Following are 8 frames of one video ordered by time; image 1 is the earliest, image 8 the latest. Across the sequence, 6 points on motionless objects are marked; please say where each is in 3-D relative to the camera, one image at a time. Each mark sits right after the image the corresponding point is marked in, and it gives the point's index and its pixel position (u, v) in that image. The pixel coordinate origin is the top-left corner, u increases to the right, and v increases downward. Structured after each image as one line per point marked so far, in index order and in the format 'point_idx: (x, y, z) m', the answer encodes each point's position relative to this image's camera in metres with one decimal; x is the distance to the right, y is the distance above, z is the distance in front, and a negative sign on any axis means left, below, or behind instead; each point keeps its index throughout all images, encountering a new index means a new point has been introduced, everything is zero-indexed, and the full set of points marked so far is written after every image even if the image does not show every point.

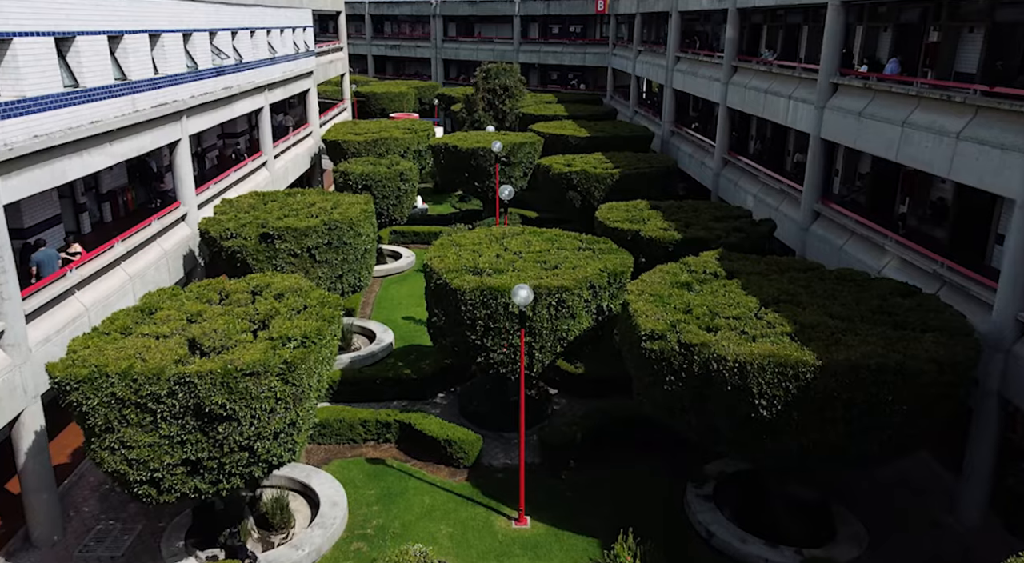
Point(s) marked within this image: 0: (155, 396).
0: (-5.3, -1.7, +12.5) m
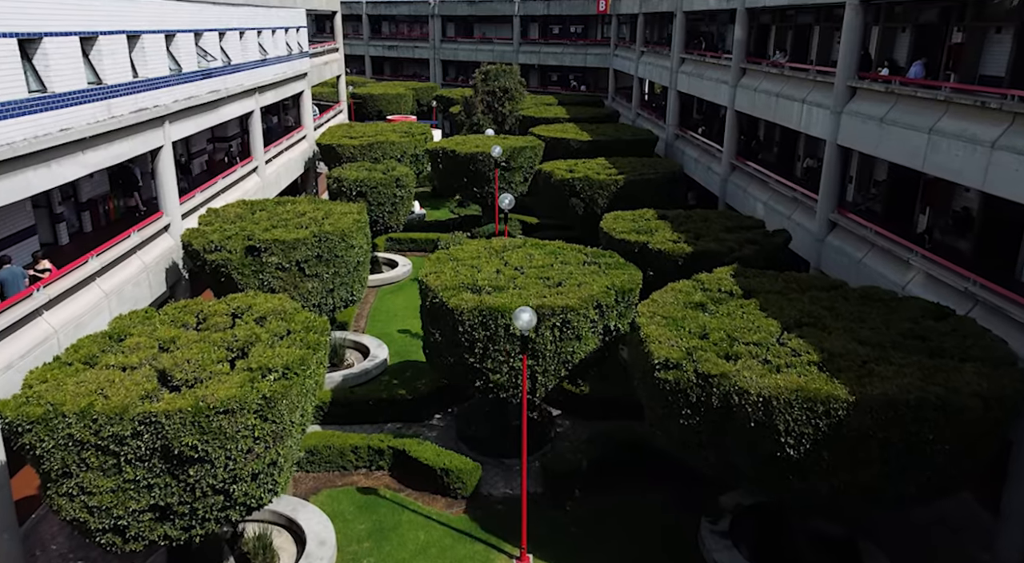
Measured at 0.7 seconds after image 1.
0: (-5.3, -2.1, +11.3) m
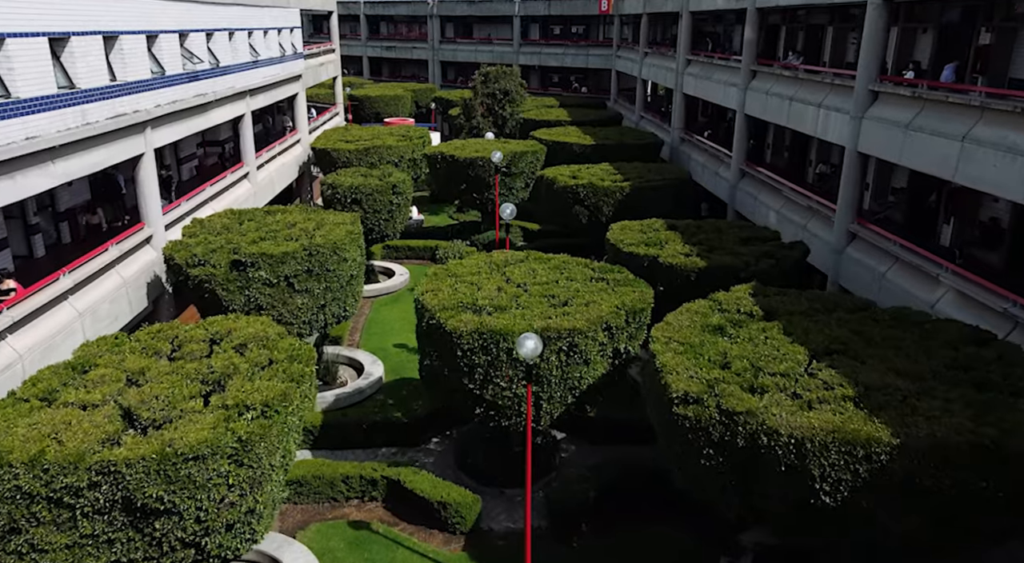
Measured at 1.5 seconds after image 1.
0: (-5.2, -2.5, +10.1) m
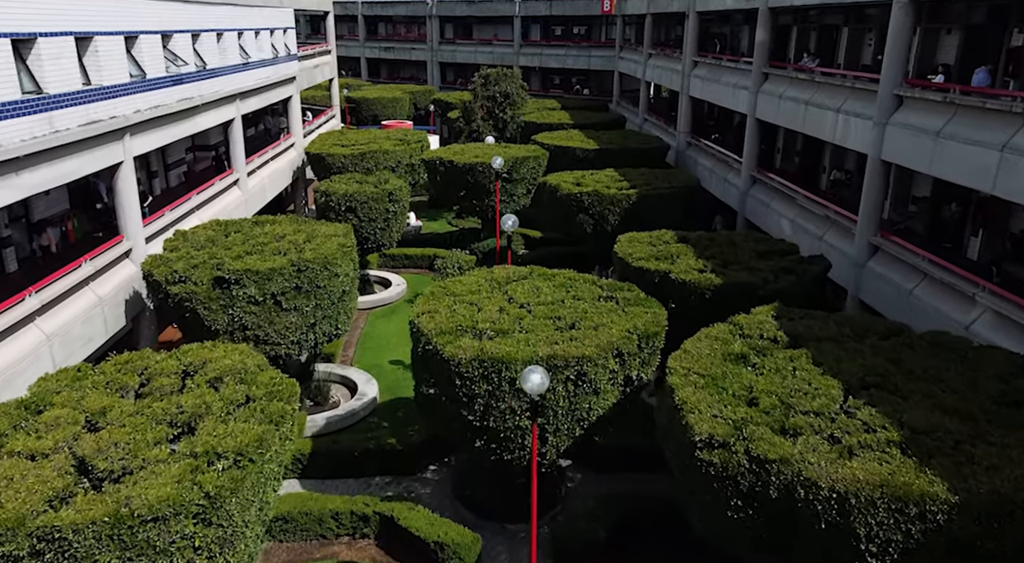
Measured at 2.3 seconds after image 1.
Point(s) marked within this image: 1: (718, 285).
0: (-5.2, -2.9, +8.8) m
1: (+4.5, -0.1, +18.5) m
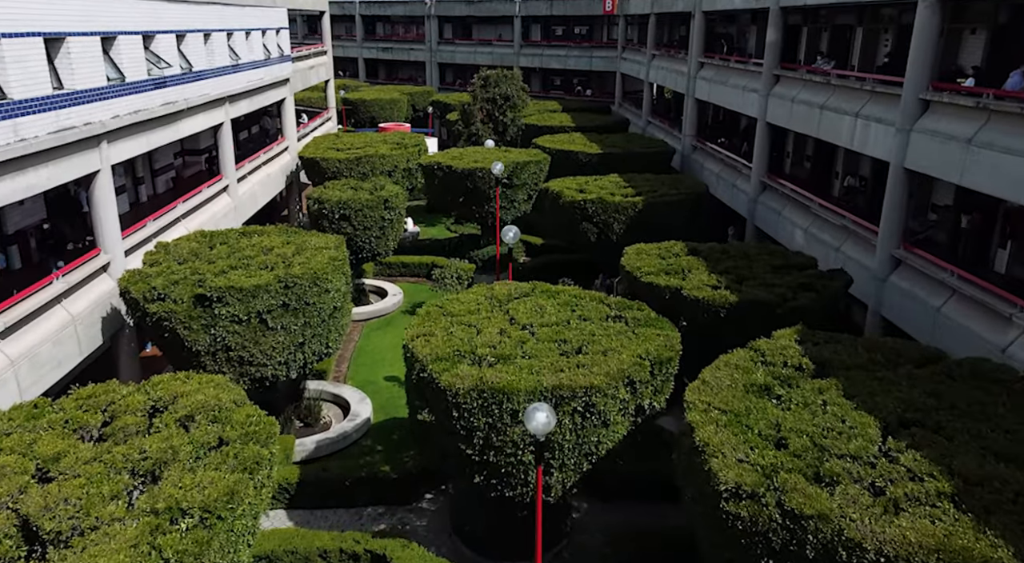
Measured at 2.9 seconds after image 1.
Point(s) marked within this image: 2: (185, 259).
0: (-5.1, -3.2, +7.6) m
1: (+4.5, -0.4, +17.3) m
2: (-7.5, +0.5, +19.3) m
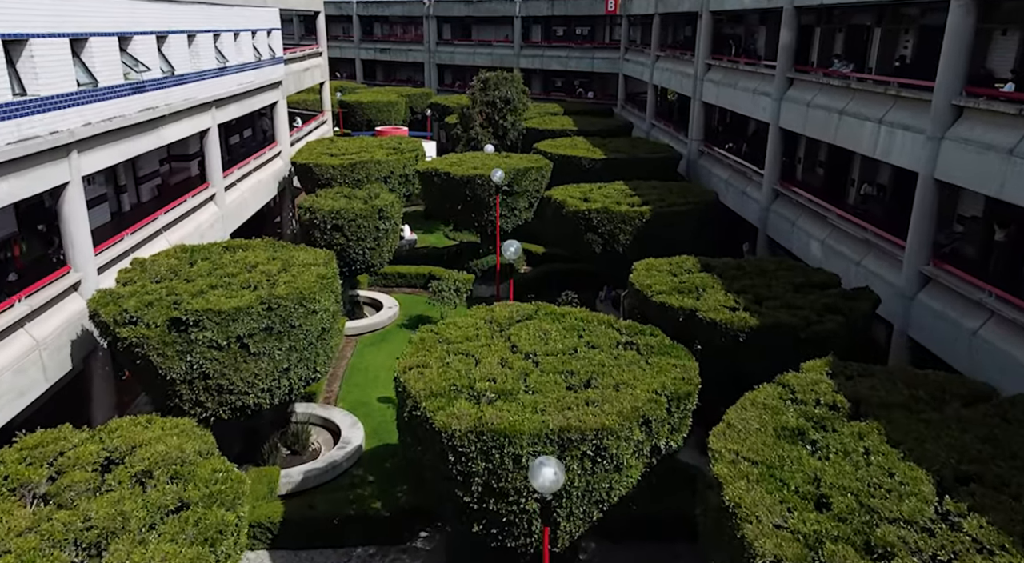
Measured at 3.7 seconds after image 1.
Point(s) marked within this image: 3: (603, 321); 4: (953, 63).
0: (-5.1, -3.6, +6.2) m
1: (+4.6, -0.9, +15.9) m
2: (-7.5, +0.1, +17.9) m
3: (+1.7, -0.8, +15.6) m
4: (+9.2, +4.6, +17.6) m
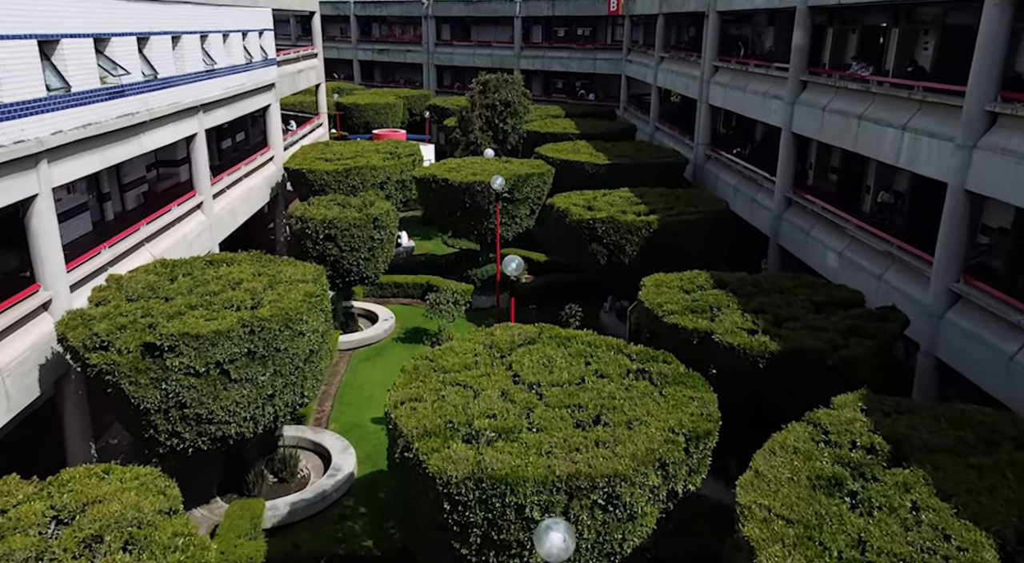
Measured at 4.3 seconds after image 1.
0: (-5.1, -4.0, +5.0) m
1: (+4.6, -1.2, +14.7) m
2: (-7.4, -0.3, +16.7) m
3: (+1.7, -1.1, +14.4) m
4: (+9.2, +4.2, +16.4) m
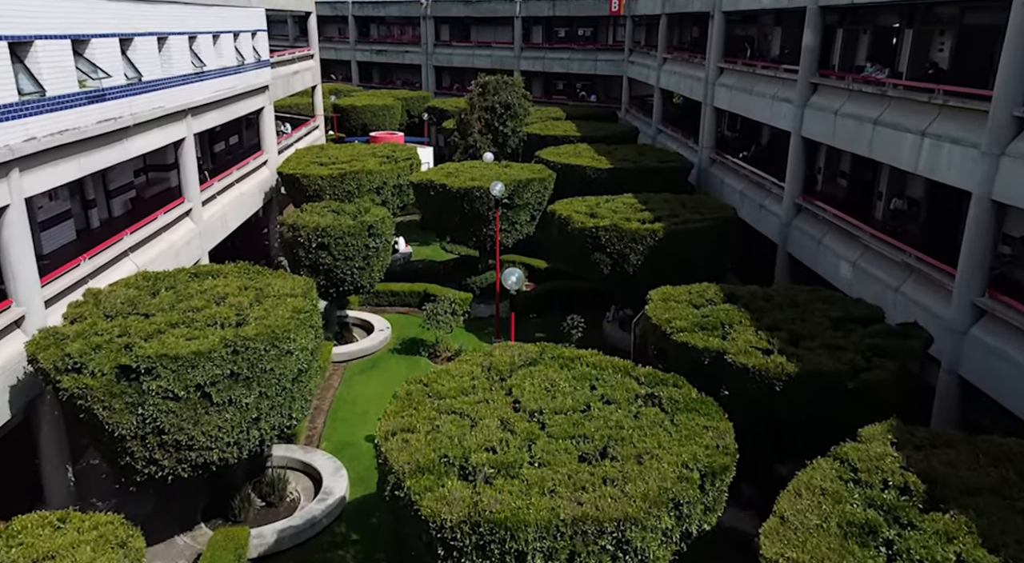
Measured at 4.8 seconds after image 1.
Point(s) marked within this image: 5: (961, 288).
0: (-5.1, -4.3, +4.1) m
1: (+4.6, -1.5, +13.8) m
2: (-7.4, -0.6, +15.8) m
3: (+1.7, -1.4, +13.5) m
4: (+9.2, +3.9, +15.5) m
5: (+9.0, -0.1, +16.8) m
